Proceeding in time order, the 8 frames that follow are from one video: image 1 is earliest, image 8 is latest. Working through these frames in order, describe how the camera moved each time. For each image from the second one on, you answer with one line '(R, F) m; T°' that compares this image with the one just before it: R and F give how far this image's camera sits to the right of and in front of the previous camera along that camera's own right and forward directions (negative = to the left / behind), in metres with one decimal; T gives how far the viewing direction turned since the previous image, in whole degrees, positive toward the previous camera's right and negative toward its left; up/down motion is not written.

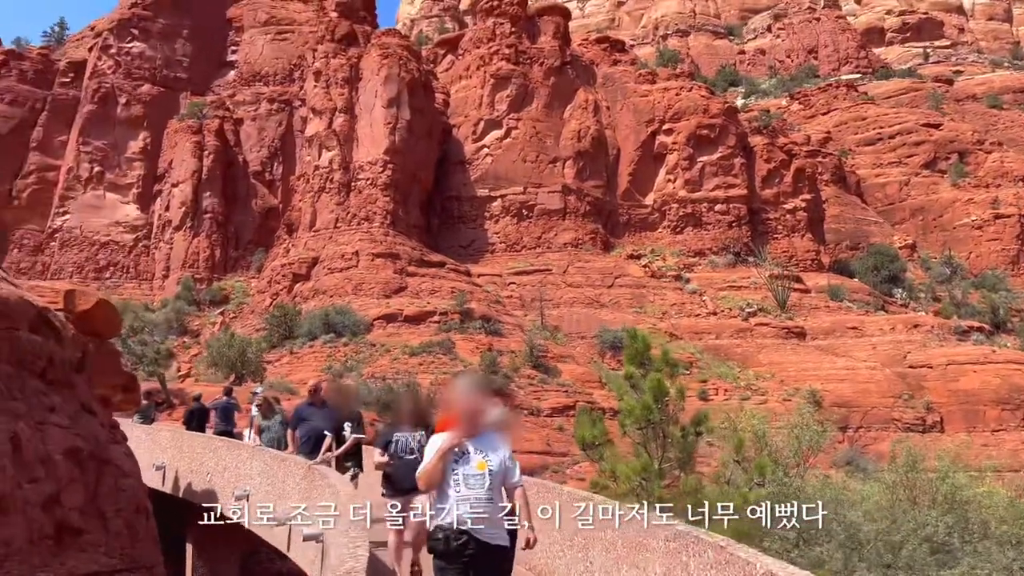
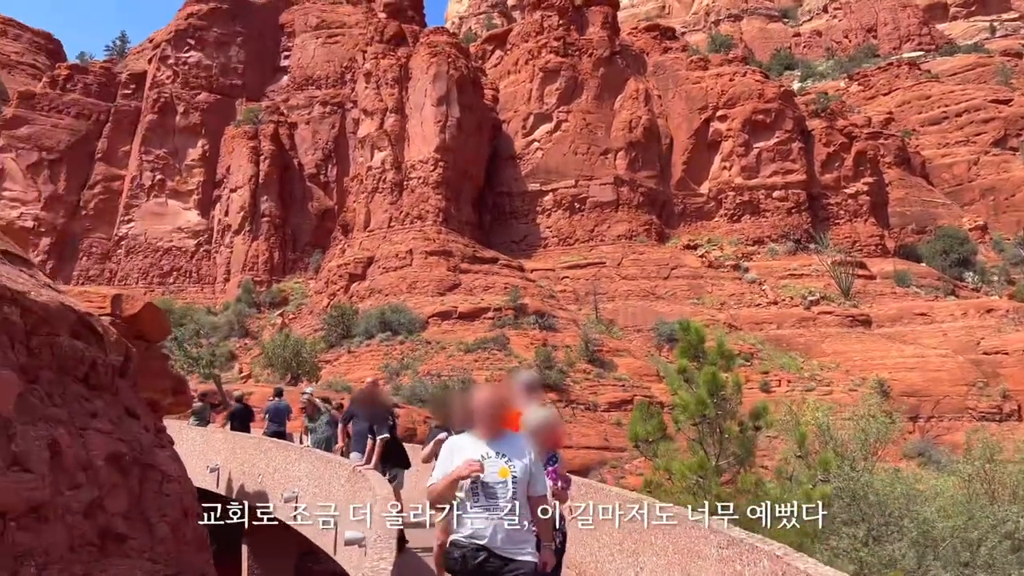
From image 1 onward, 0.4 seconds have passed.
(+0.1, +0.1) m; -4°
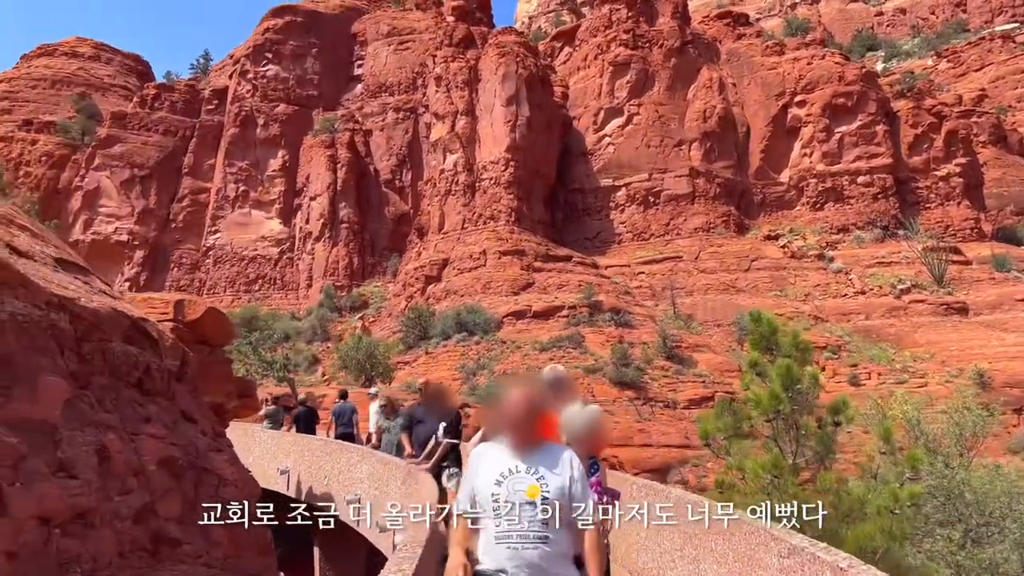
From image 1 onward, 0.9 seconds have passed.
(+0.1, +0.1) m; -5°
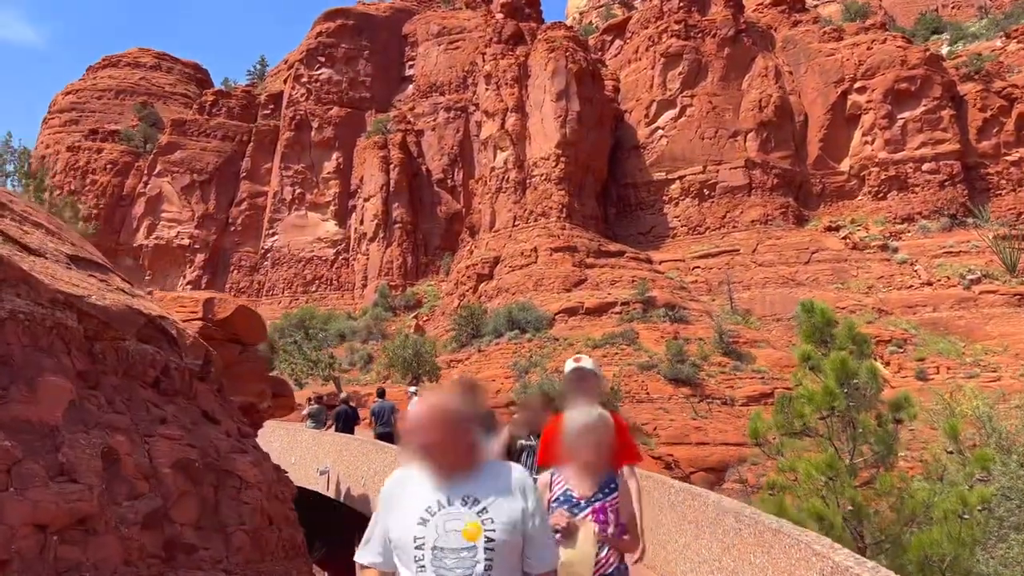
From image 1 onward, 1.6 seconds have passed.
(+0.1, +0.2) m; -4°
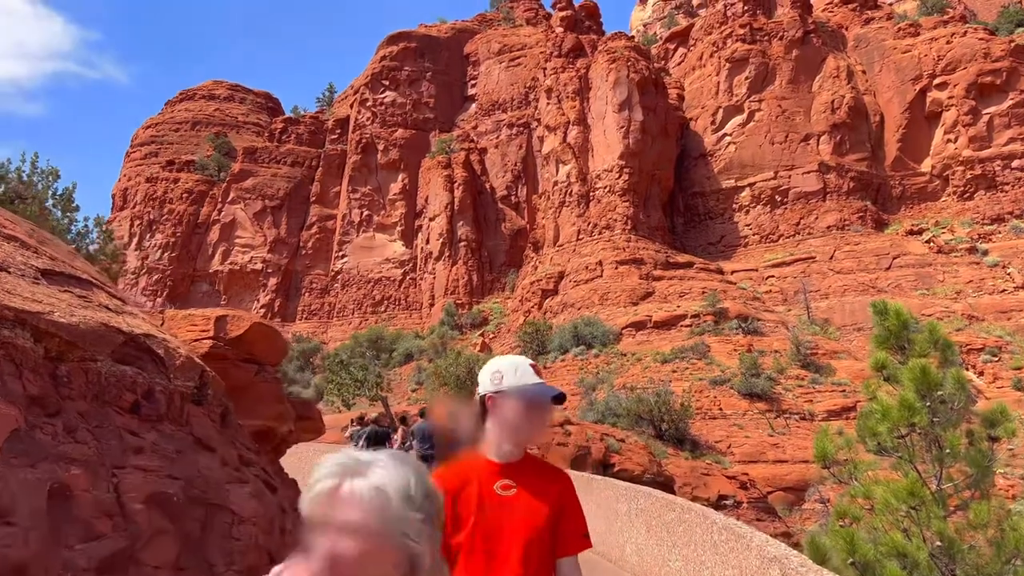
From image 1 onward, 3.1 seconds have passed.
(+0.2, +0.4) m; -5°
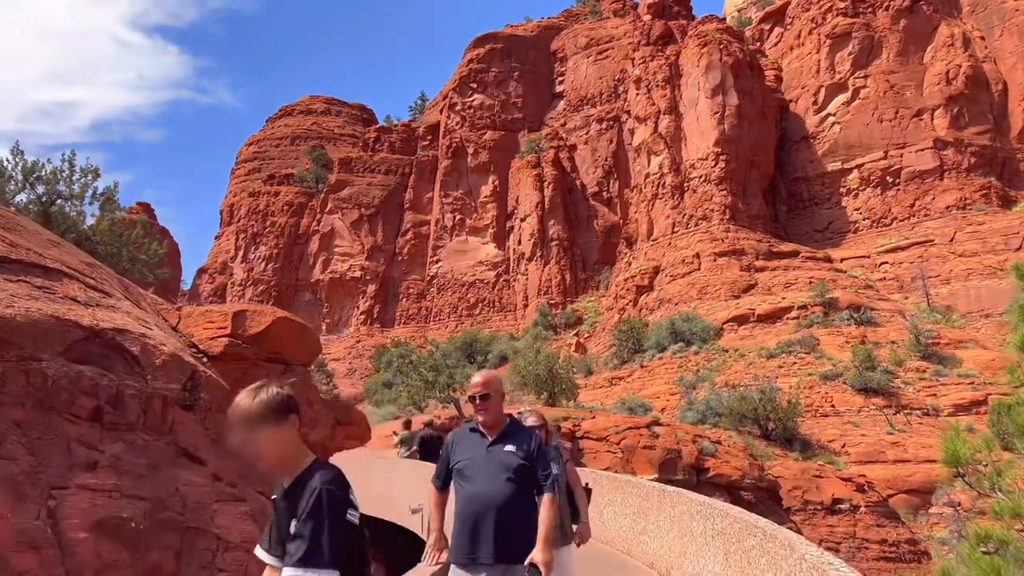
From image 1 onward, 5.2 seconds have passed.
(+0.2, +0.6) m; -7°
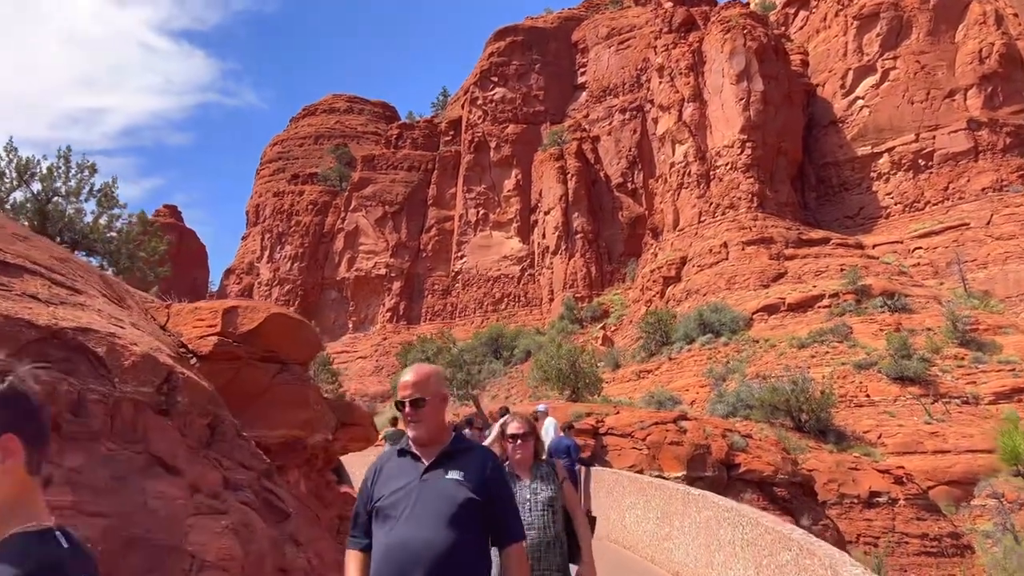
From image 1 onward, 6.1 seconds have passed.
(+0.1, +0.3) m; -2°
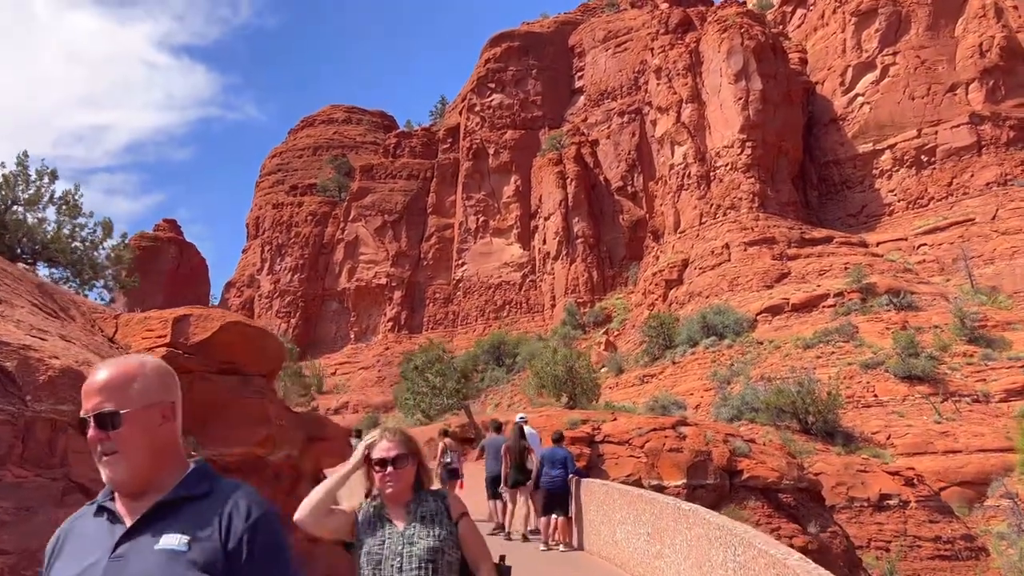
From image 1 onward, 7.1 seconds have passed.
(+0.1, +0.3) m; 0°
